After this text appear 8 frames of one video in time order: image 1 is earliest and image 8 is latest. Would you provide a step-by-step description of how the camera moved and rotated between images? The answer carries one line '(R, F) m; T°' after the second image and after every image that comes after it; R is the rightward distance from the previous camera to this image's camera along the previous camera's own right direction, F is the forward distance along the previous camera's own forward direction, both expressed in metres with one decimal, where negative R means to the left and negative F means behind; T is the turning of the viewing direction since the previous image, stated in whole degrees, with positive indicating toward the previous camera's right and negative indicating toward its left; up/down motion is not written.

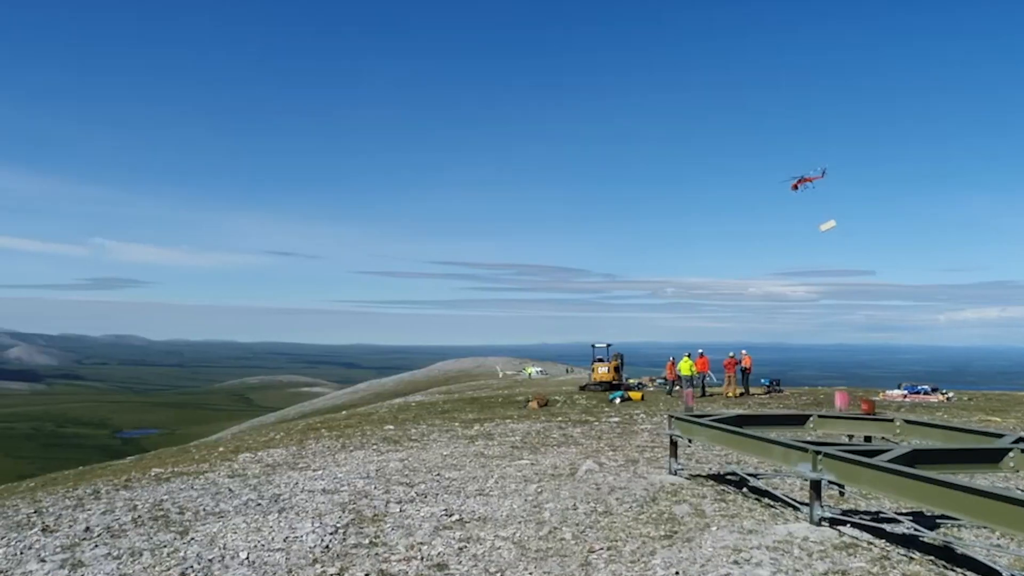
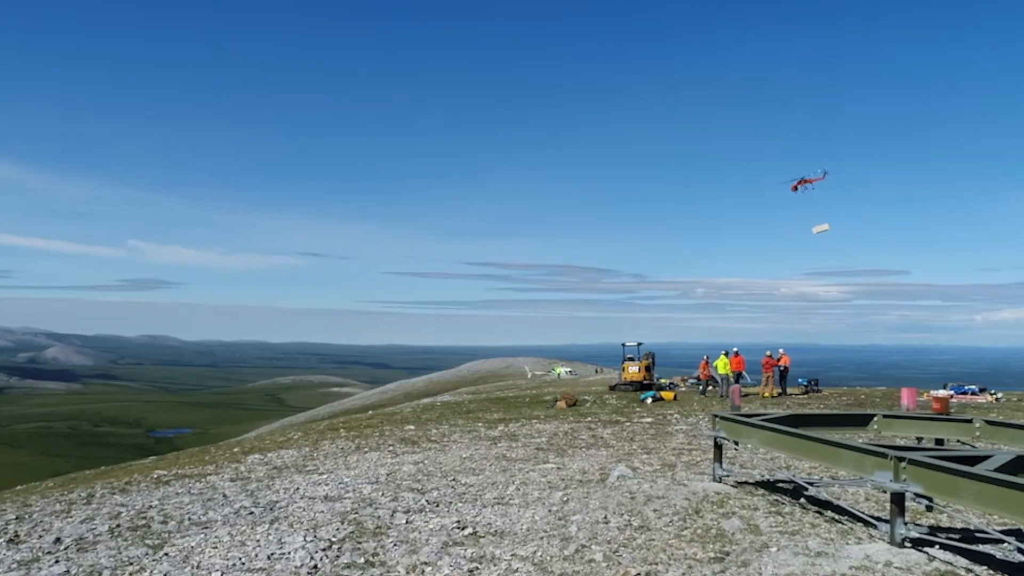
(+0.1, +1.7) m; -2°
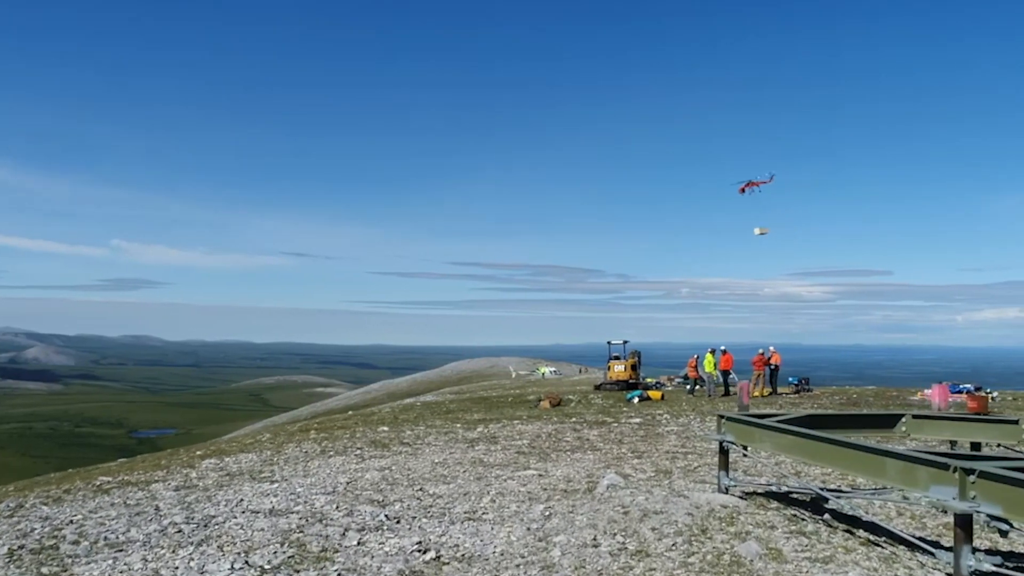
(+0.2, +1.9) m; +1°
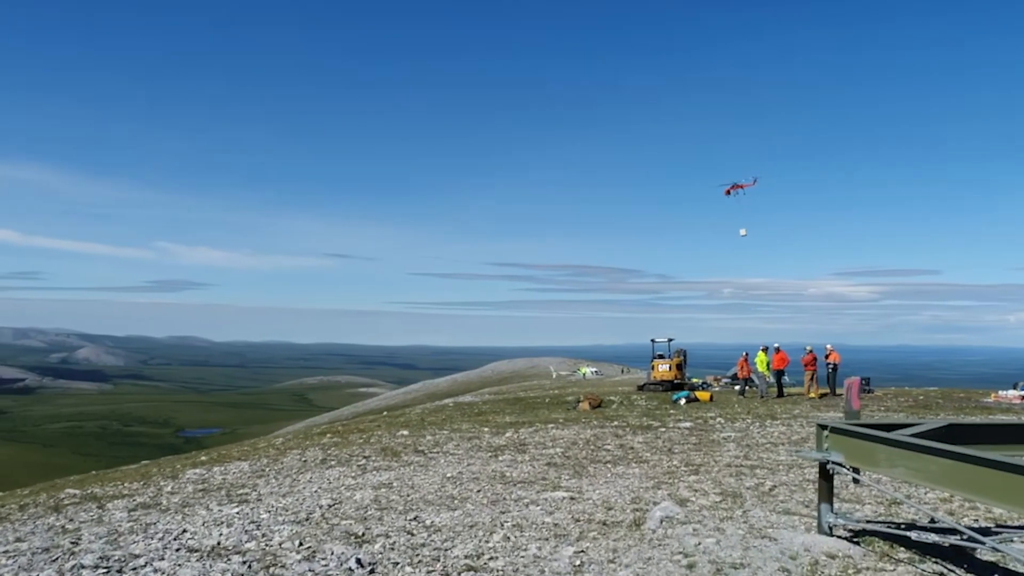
(+0.3, +3.2) m; -3°
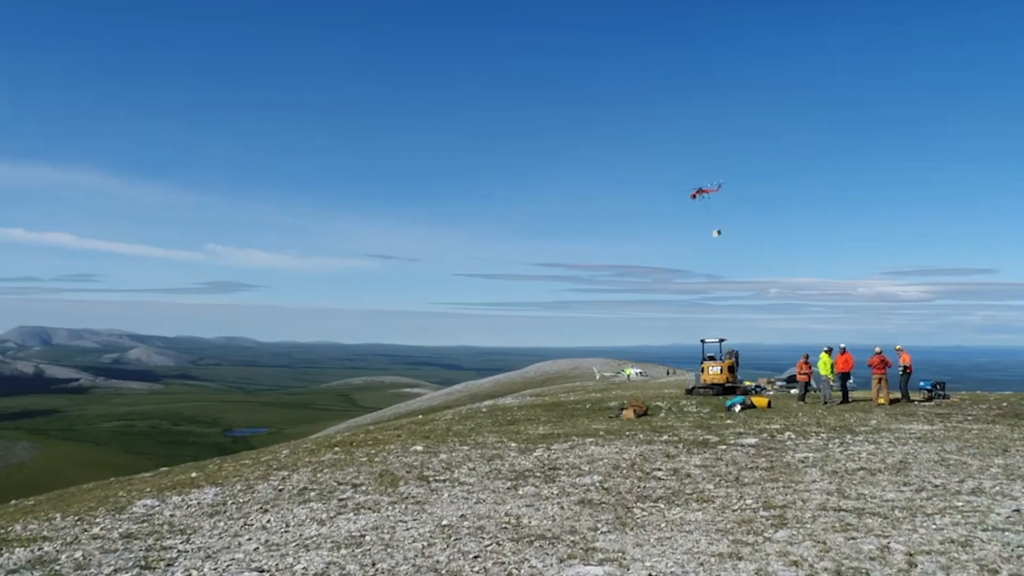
(+0.4, +3.9) m; -3°
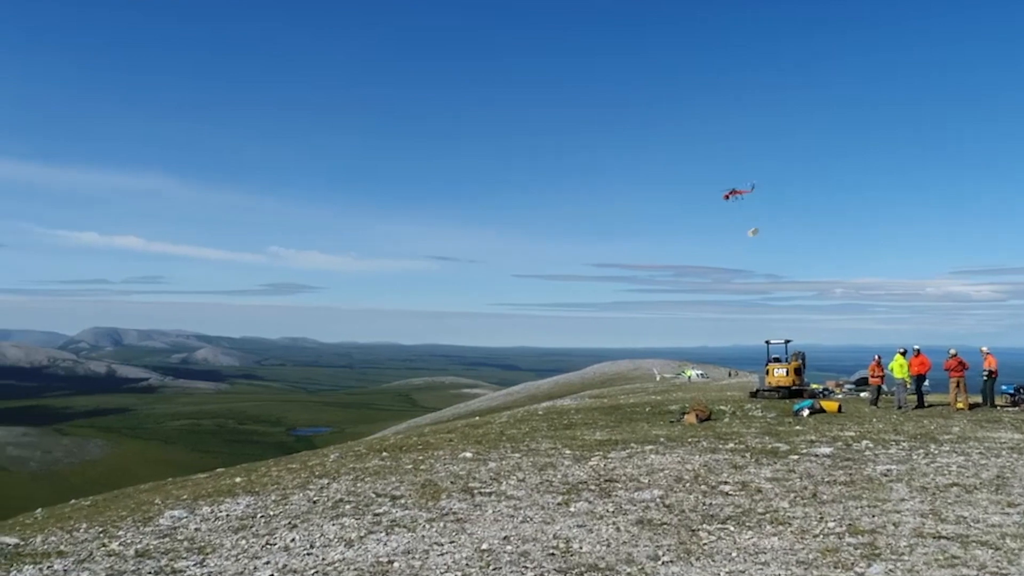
(+0.1, +1.3) m; -4°
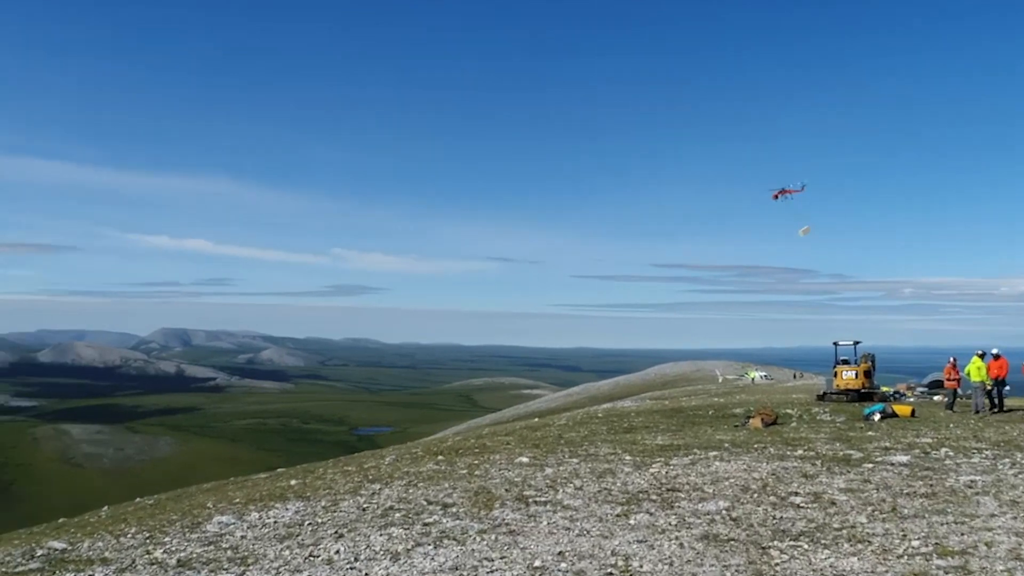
(0.0, +0.7) m; -4°
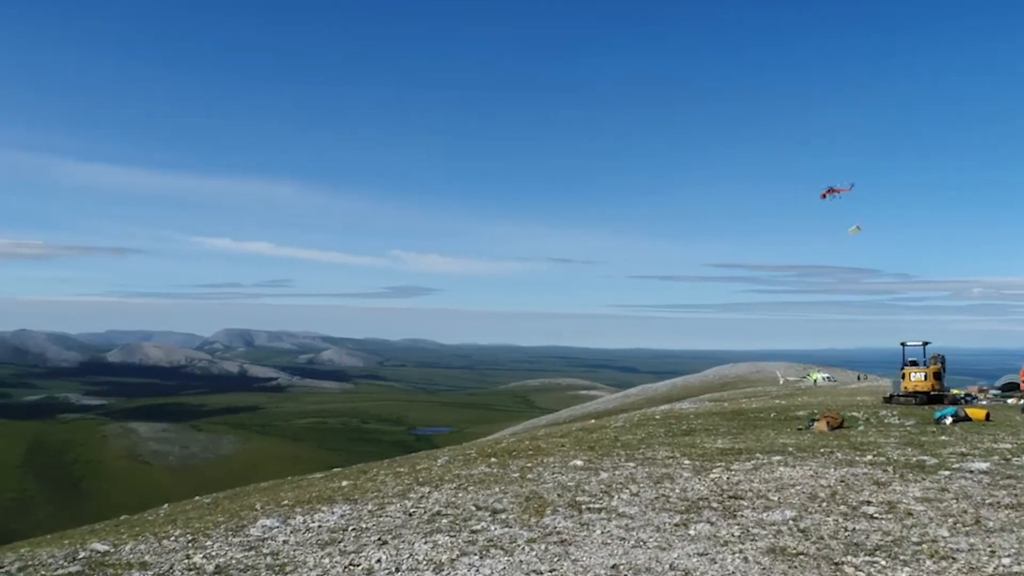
(+0.1, +0.6) m; -4°
